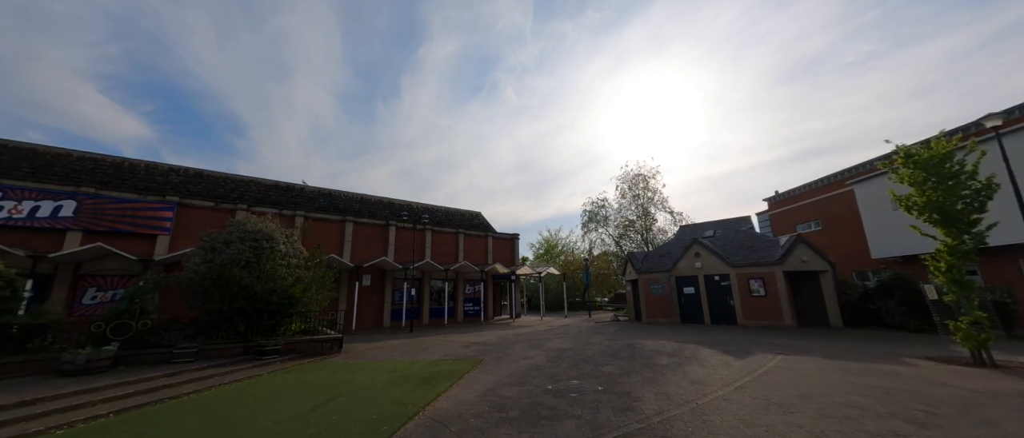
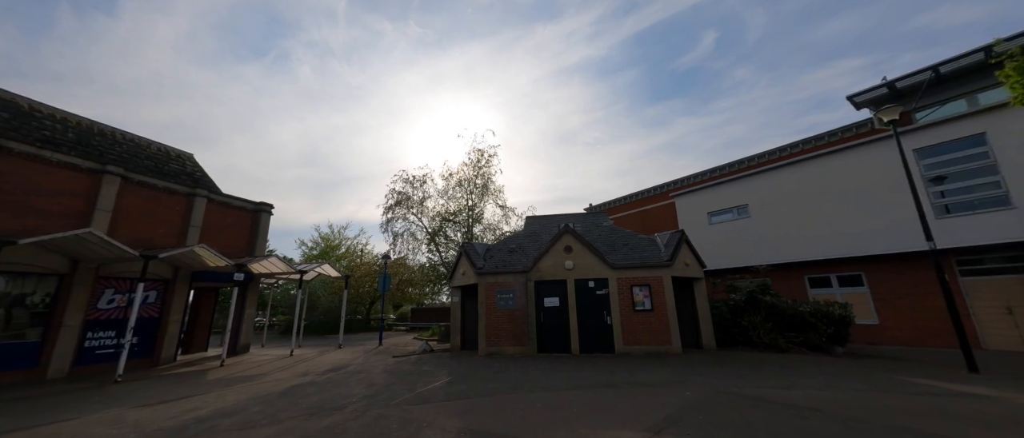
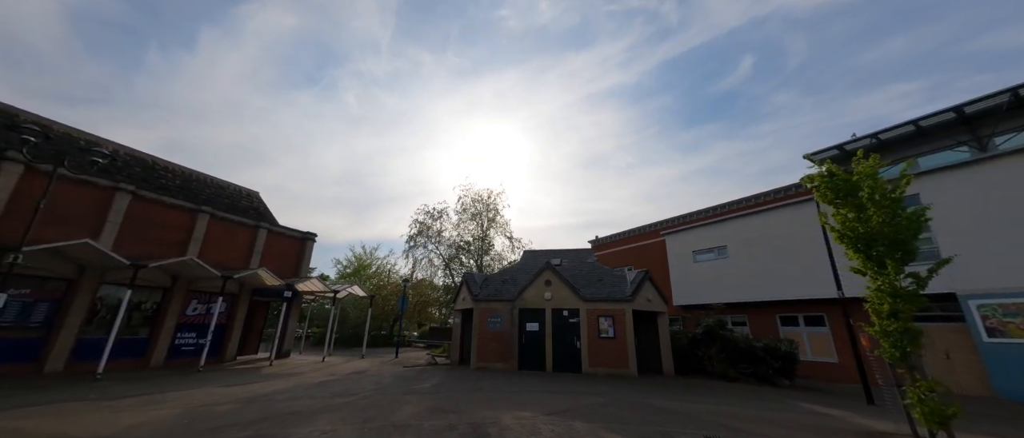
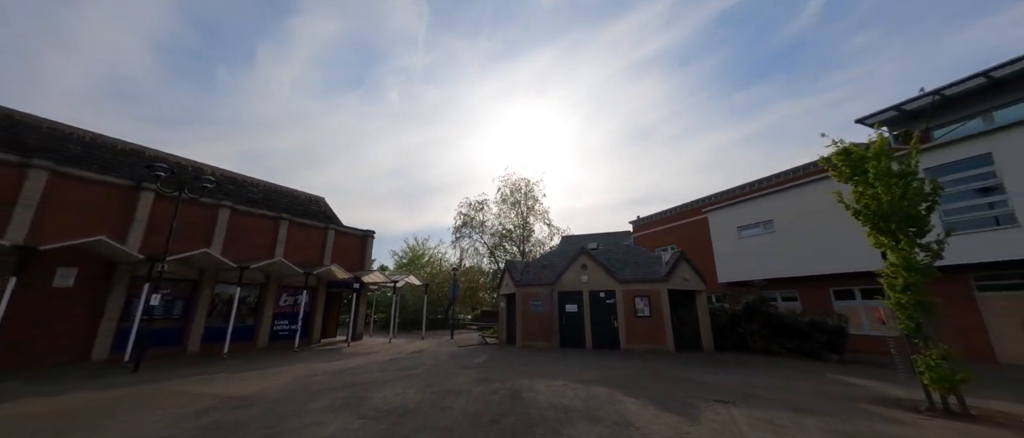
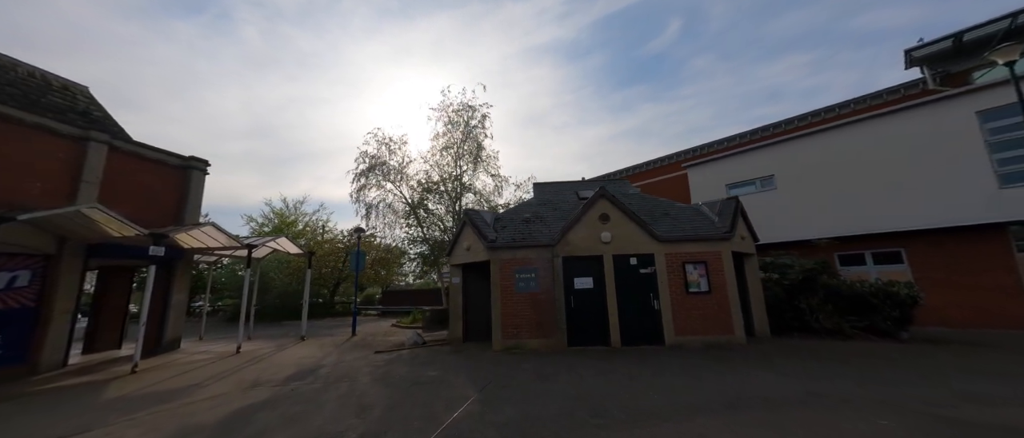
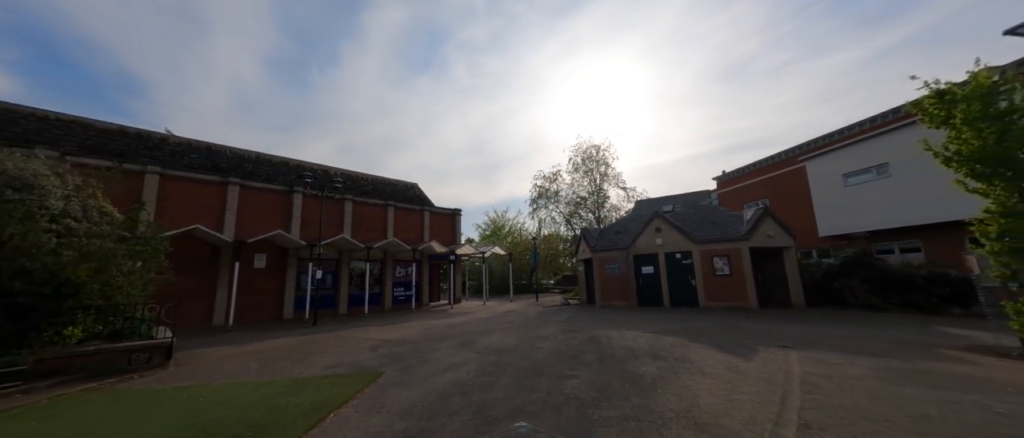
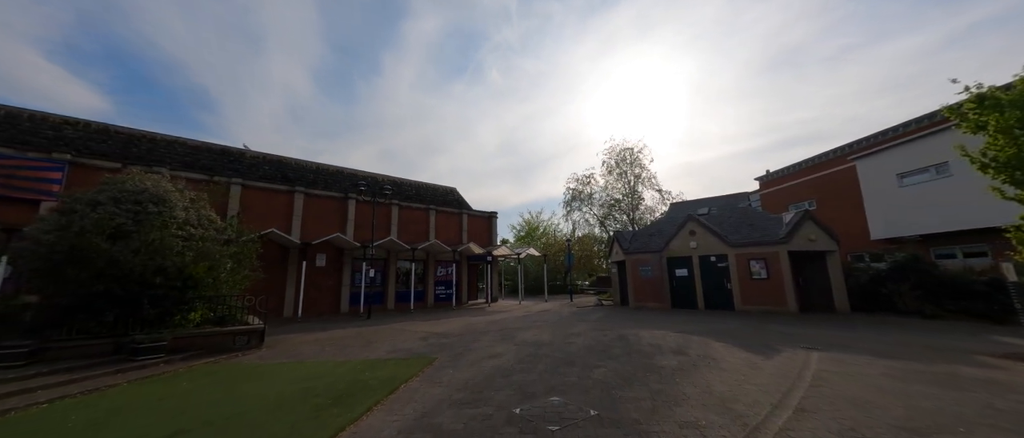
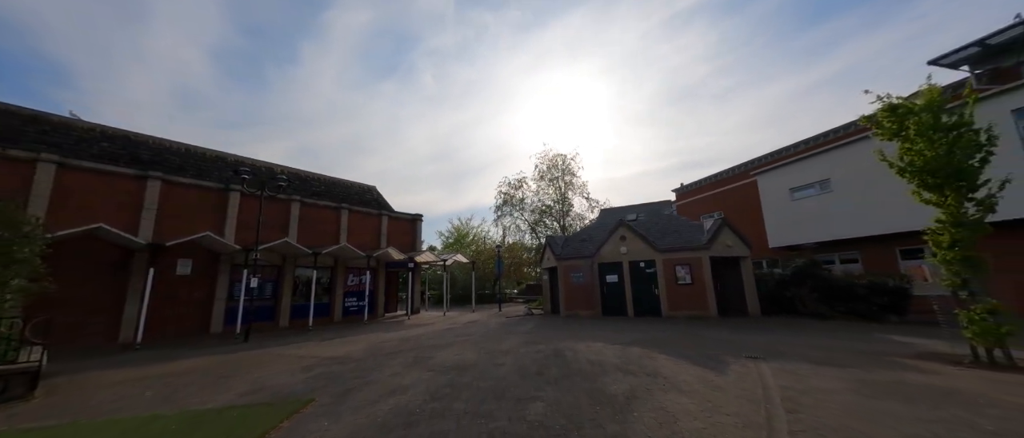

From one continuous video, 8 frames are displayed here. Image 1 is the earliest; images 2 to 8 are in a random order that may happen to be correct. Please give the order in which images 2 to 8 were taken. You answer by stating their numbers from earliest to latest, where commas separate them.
7, 6, 8, 4, 3, 2, 5
